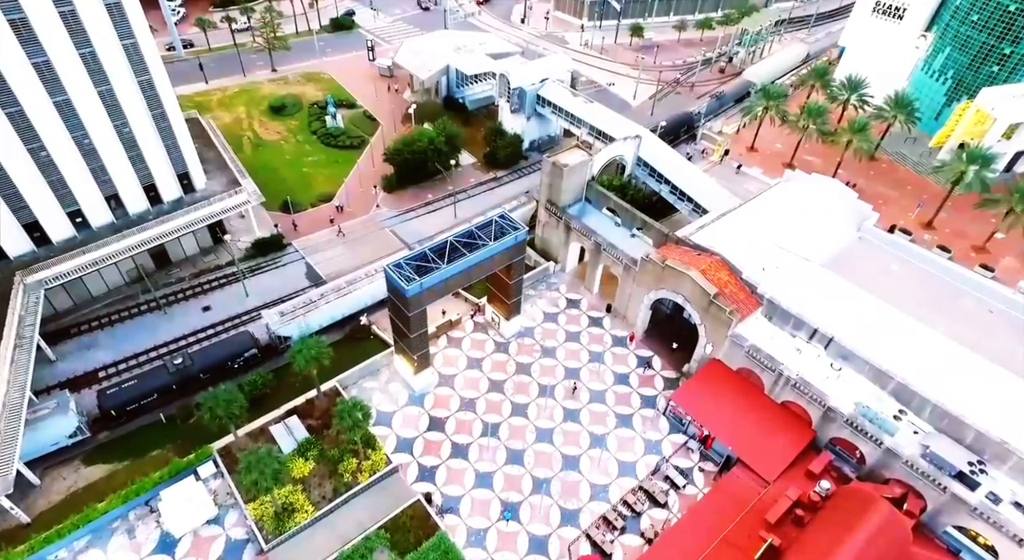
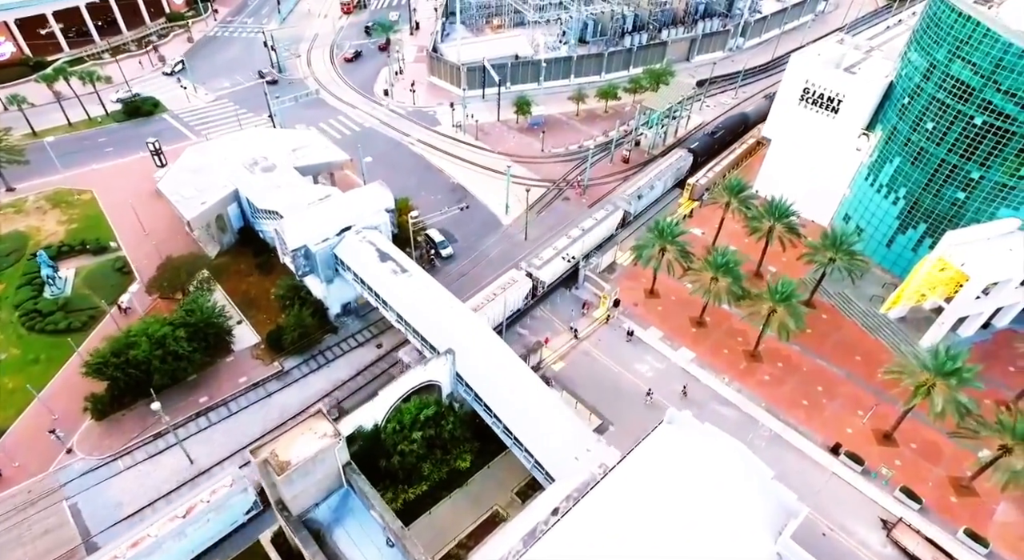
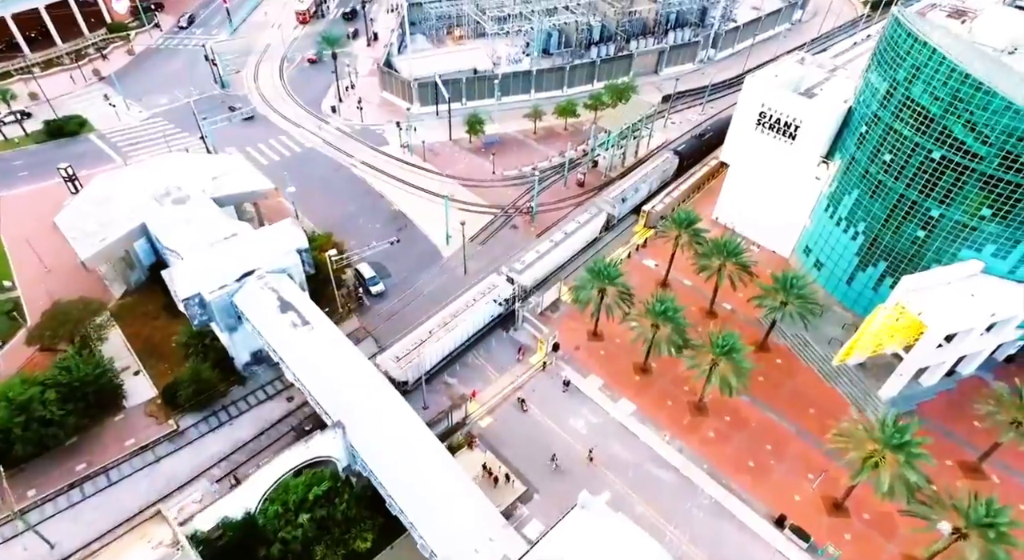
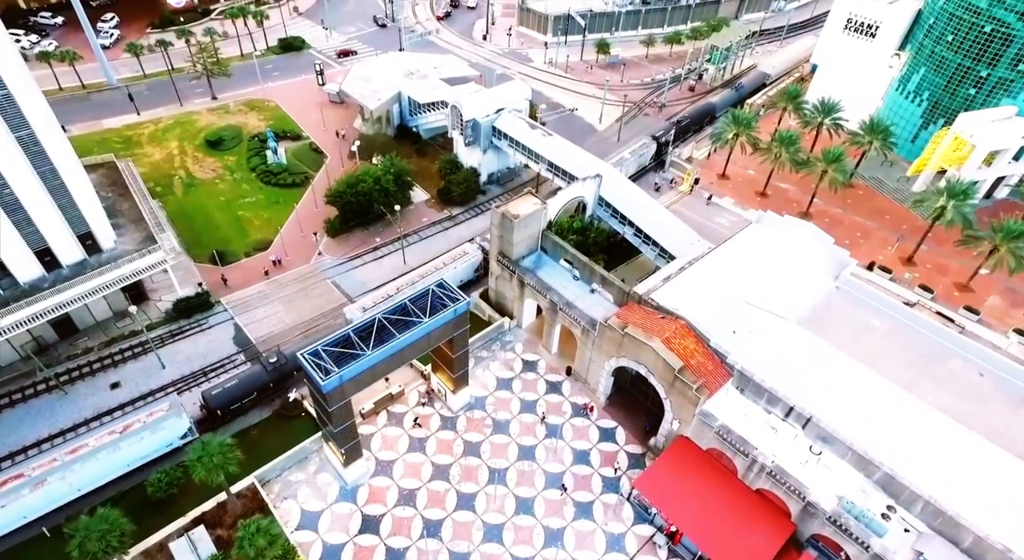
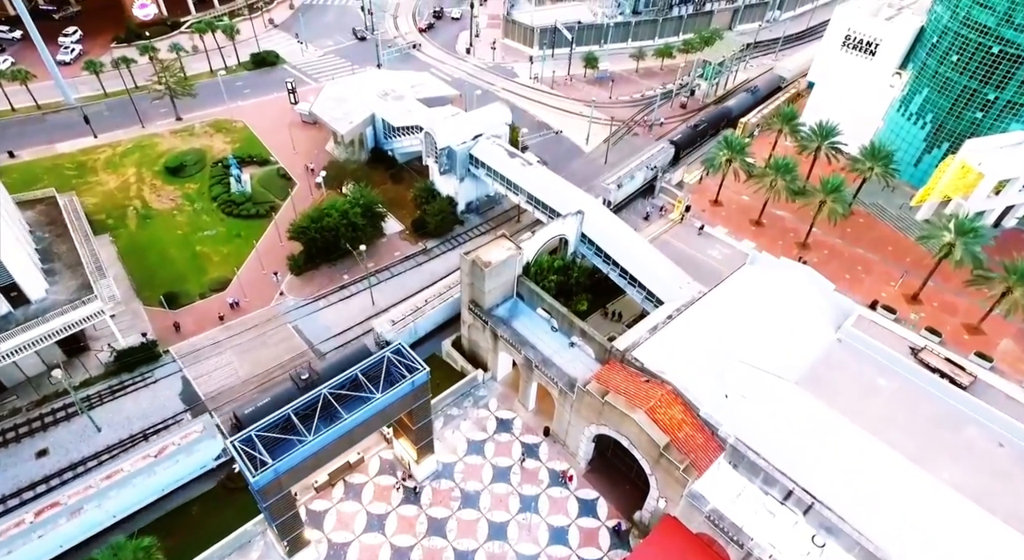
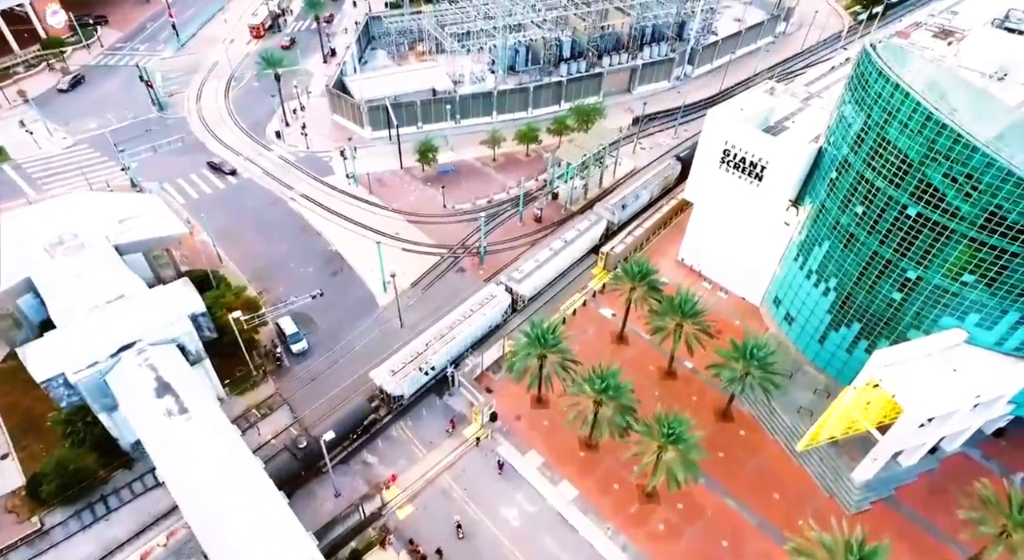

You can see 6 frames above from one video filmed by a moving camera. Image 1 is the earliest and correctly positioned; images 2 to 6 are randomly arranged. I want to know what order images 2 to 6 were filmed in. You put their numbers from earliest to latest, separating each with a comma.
4, 5, 2, 3, 6
